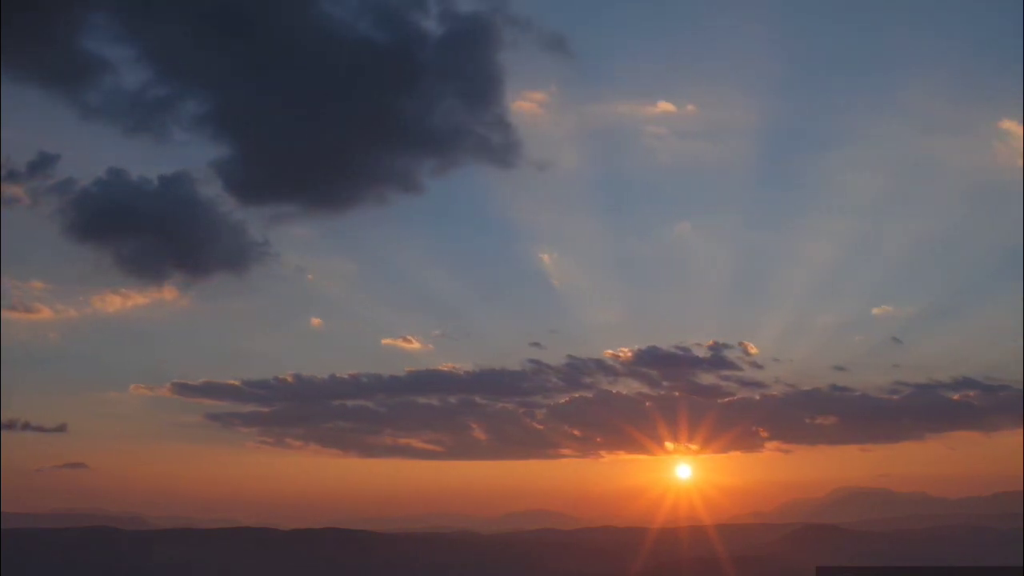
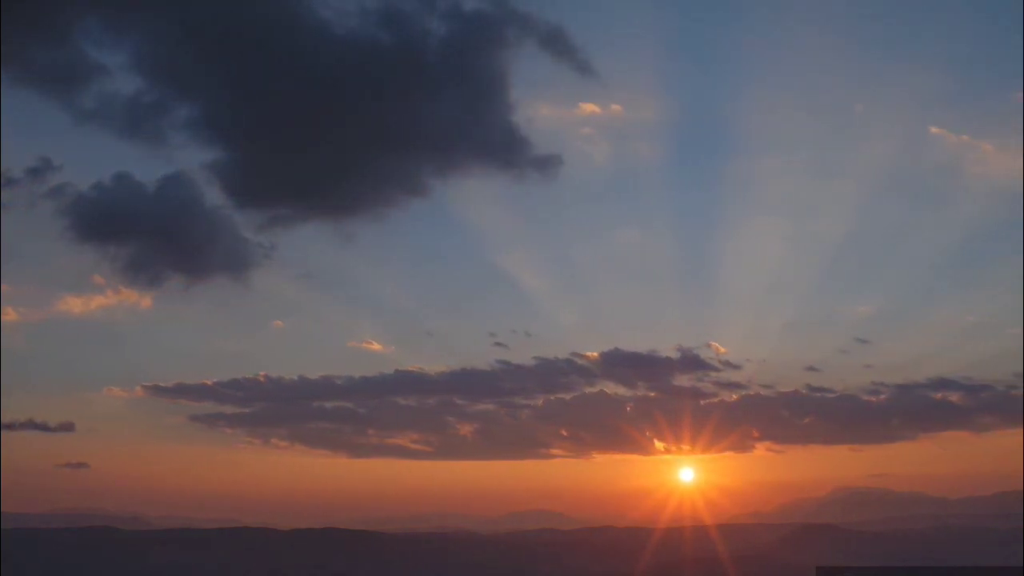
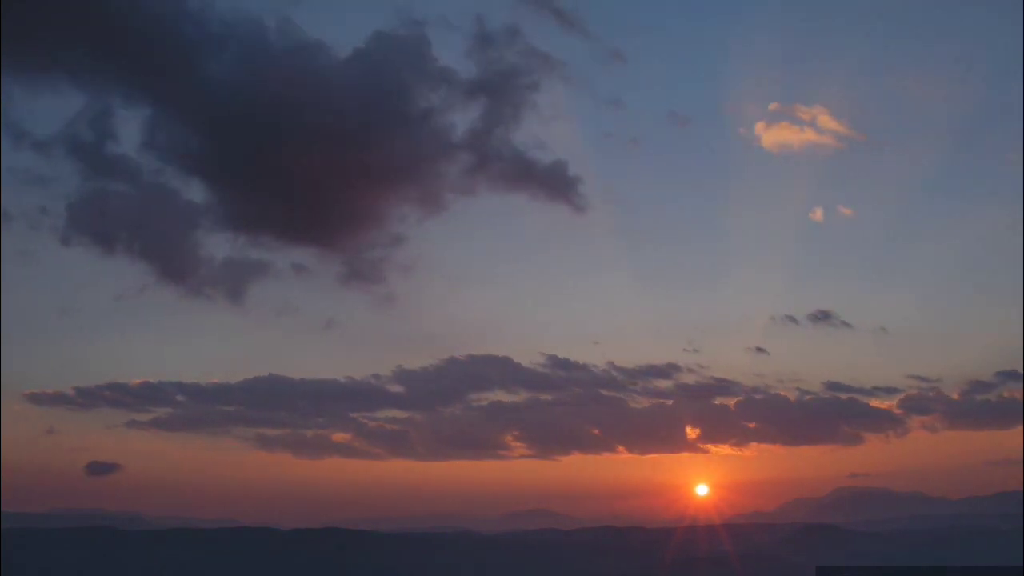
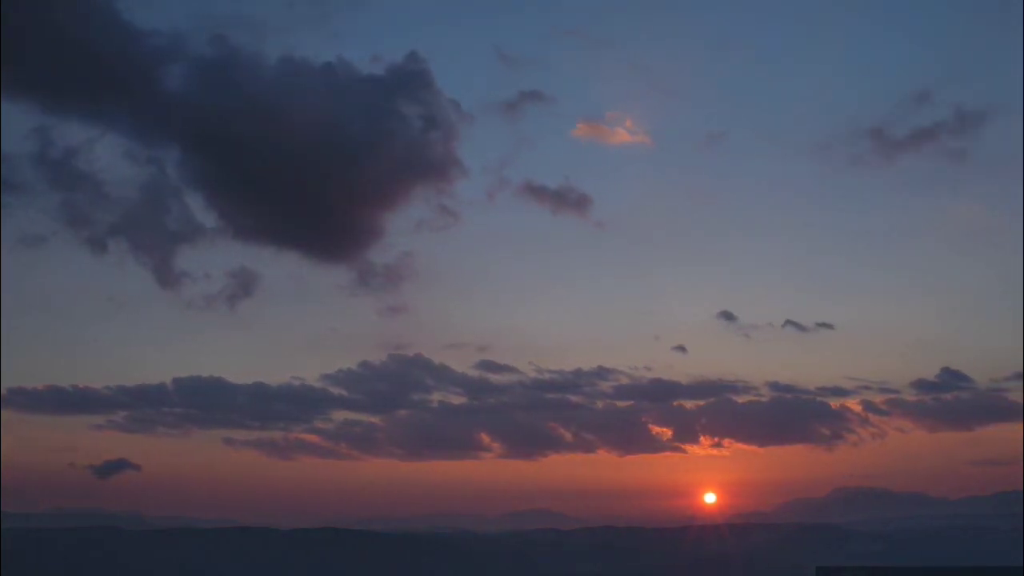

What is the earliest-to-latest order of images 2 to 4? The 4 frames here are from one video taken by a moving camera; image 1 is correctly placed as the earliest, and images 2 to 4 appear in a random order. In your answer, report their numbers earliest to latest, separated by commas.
2, 3, 4
